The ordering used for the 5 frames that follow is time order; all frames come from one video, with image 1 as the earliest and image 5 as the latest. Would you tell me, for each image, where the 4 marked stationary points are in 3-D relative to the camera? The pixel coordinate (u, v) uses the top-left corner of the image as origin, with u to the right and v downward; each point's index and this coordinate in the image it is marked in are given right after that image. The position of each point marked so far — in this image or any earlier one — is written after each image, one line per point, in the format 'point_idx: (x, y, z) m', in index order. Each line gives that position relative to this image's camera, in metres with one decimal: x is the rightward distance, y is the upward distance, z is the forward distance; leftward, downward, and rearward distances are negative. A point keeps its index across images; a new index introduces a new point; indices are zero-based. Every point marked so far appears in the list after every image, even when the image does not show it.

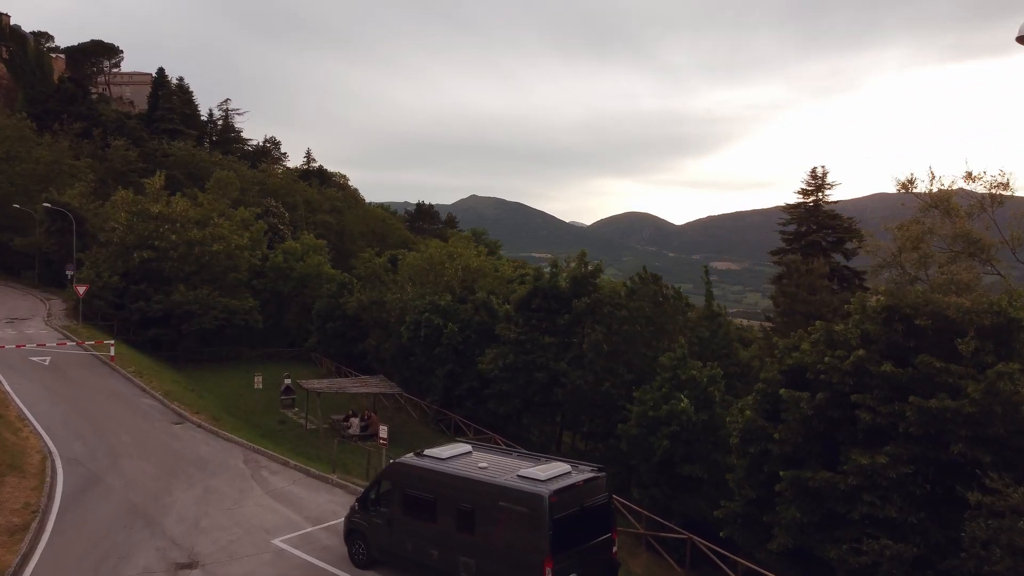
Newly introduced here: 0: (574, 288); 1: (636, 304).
0: (+1.3, 0.0, +17.1) m
1: (+2.5, -0.2, +16.3) m
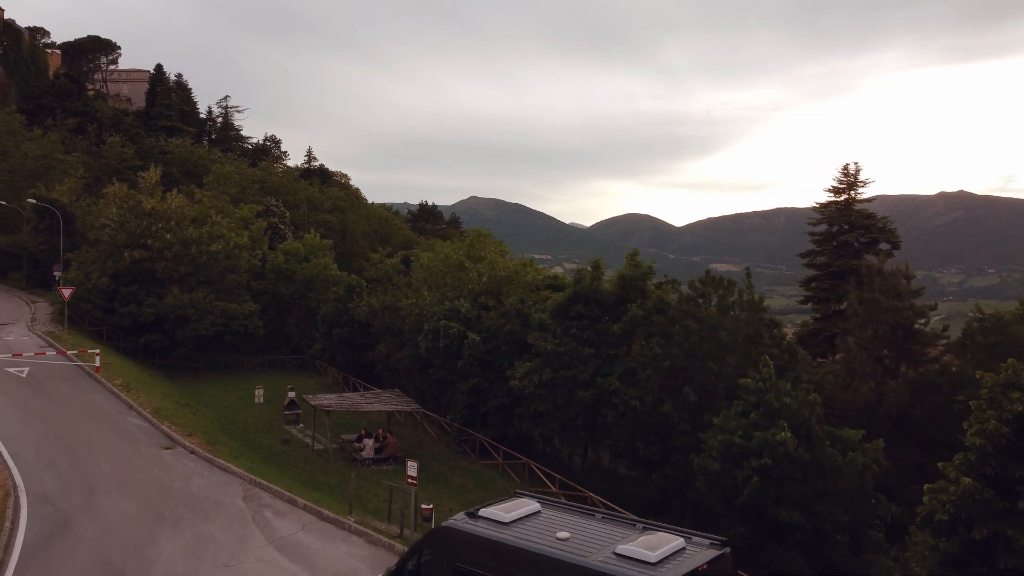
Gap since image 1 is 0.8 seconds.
0: (+1.9, -0.1, +15.0) m
1: (+3.2, -0.3, +14.3) m
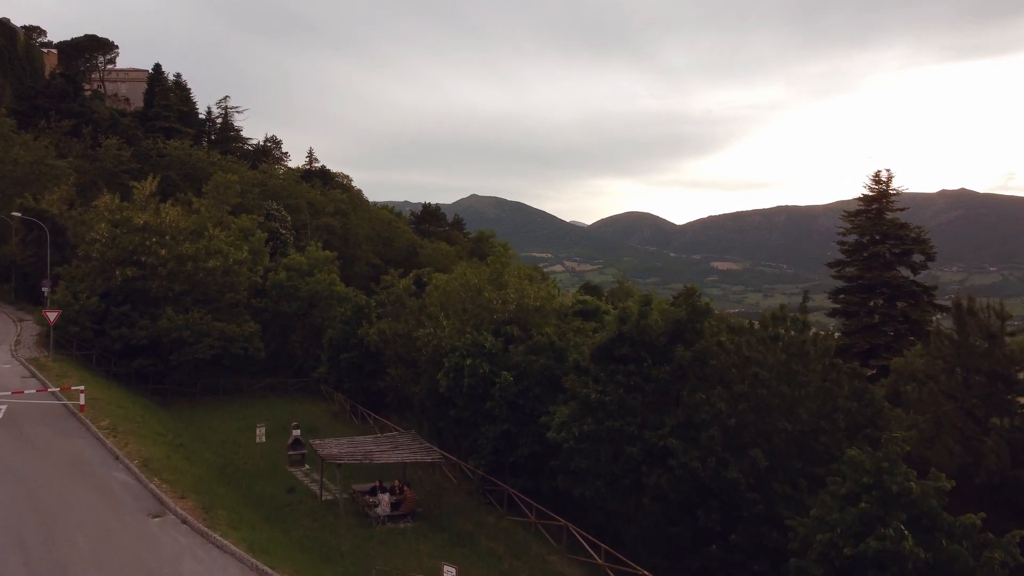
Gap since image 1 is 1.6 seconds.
0: (+2.5, -0.7, +13.2) m
1: (+3.8, -0.9, +12.5) m
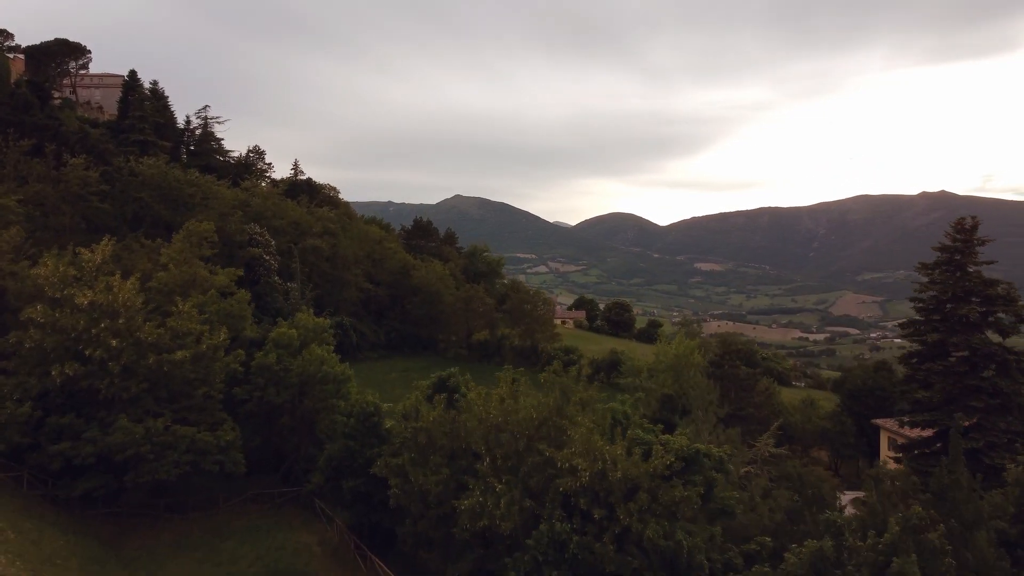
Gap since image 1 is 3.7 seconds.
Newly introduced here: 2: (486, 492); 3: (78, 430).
0: (+3.8, -3.0, +8.3) m
1: (+5.1, -3.3, +7.6) m
2: (-0.4, -3.2, +12.9) m
3: (-9.9, -3.2, +18.7) m
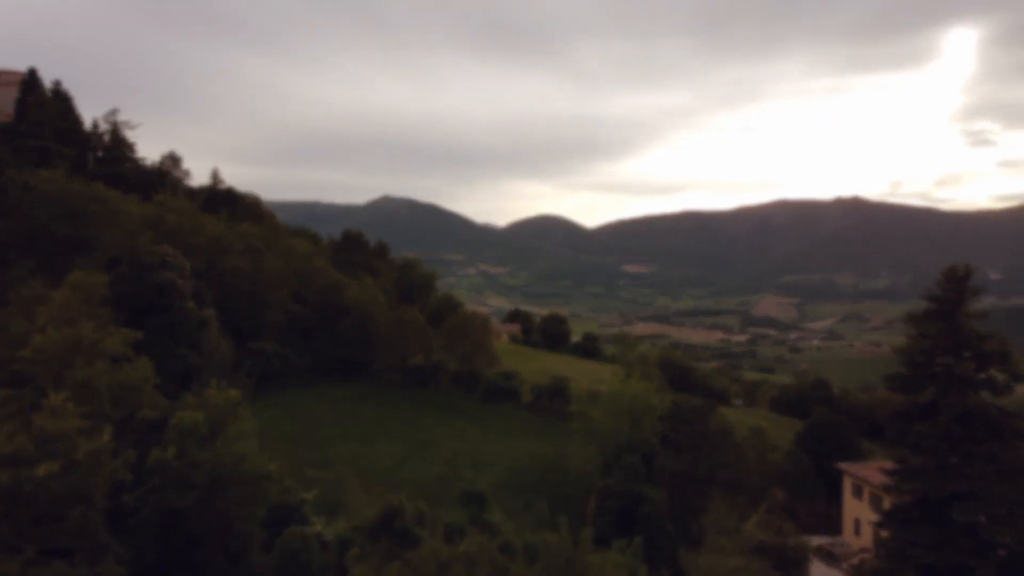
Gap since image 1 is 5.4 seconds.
0: (+4.1, -4.8, +4.9) m
1: (+5.4, -5.0, +4.3) m
2: (-0.5, -5.0, +9.1) m
3: (-10.5, -5.0, +14.1) m
